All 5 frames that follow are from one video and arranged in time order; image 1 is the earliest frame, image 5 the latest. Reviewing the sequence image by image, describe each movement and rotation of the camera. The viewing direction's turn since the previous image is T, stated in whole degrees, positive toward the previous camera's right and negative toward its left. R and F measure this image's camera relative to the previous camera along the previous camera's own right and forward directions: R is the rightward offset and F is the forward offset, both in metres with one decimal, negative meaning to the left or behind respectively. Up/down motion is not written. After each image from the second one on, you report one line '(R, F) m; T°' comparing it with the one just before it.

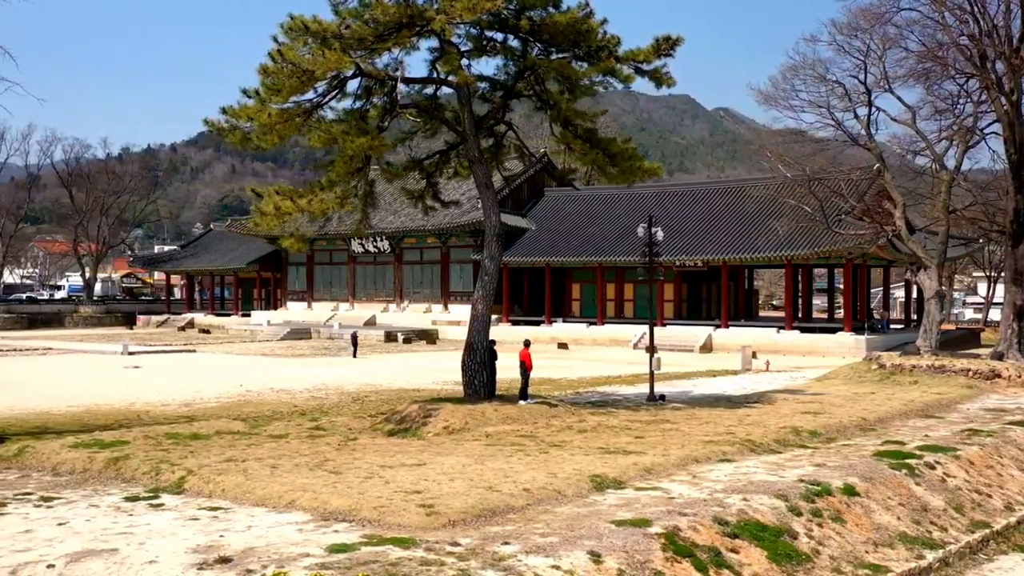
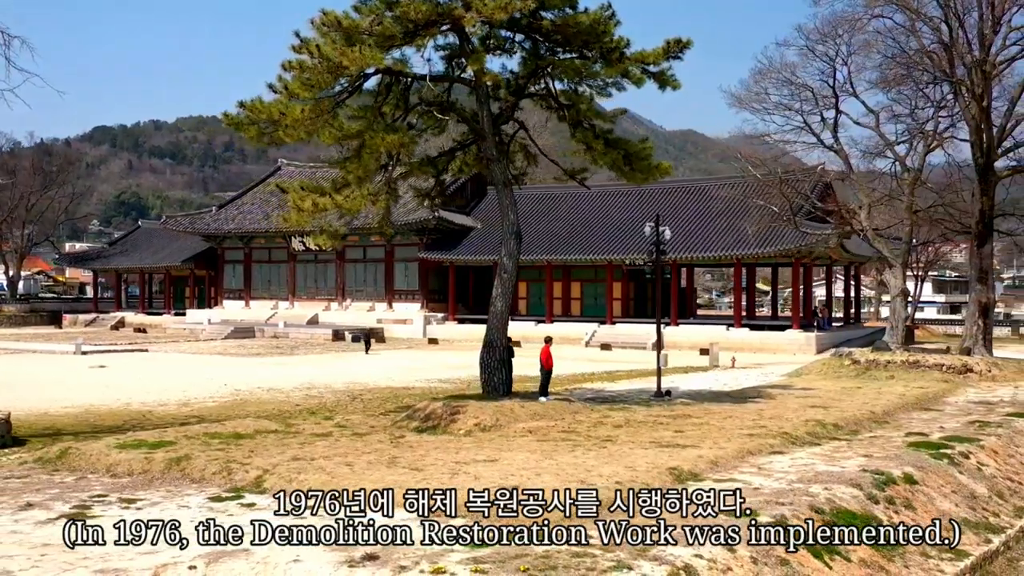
(-1.4, 0.0) m; +4°
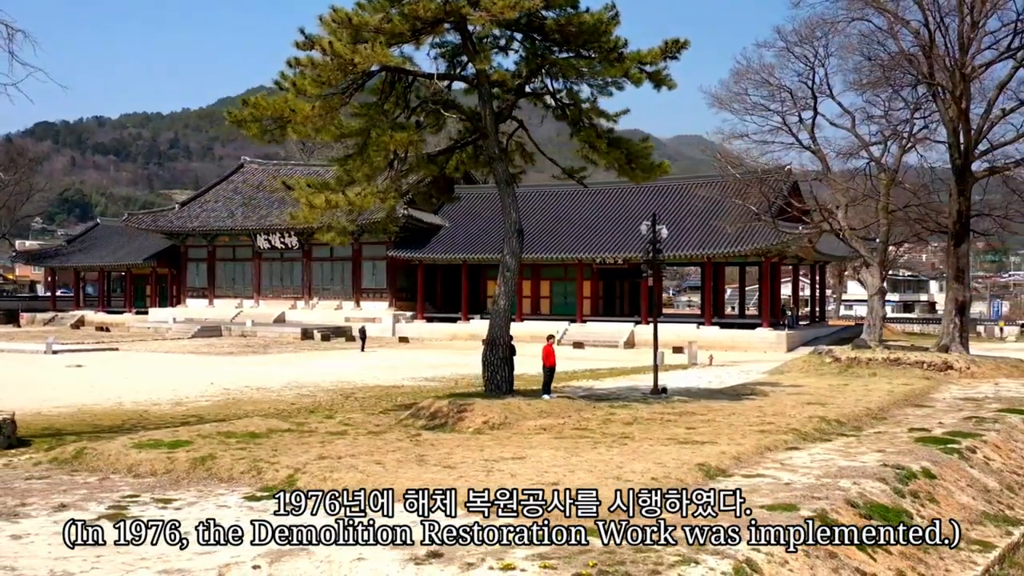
(-0.7, 0.0) m; +2°
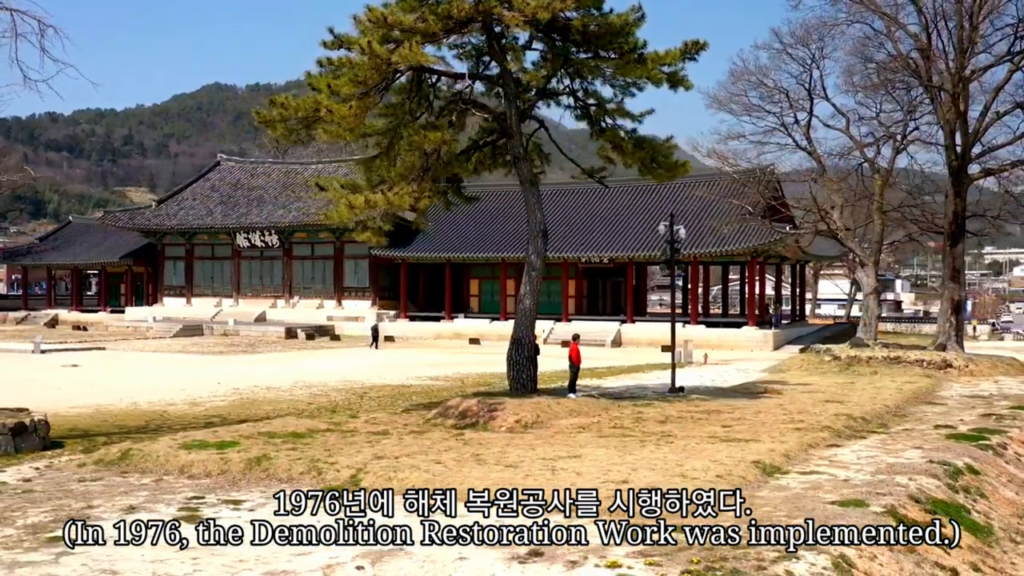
(-0.8, 0.0) m; +2°
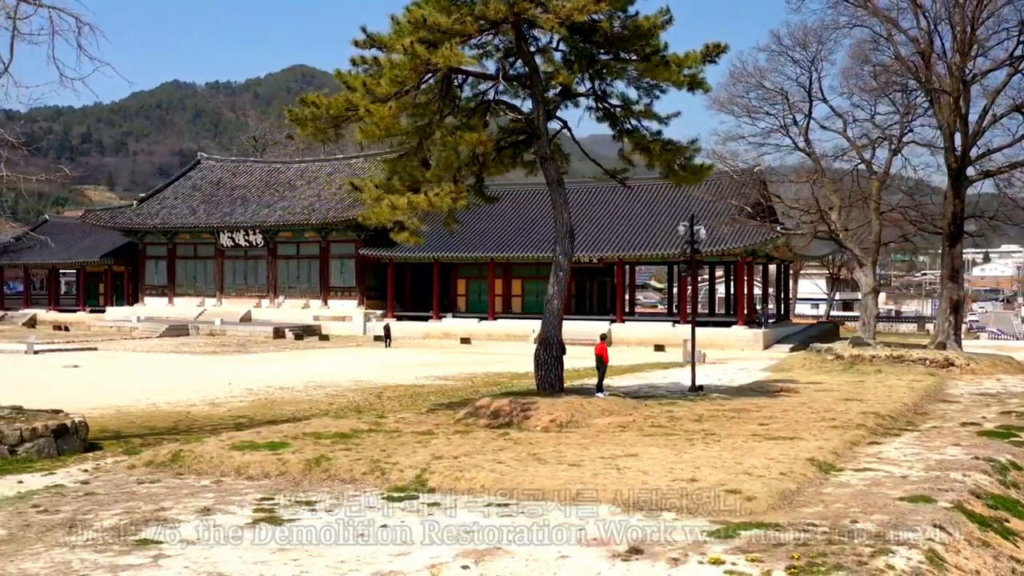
(-0.8, -0.1) m; +1°
